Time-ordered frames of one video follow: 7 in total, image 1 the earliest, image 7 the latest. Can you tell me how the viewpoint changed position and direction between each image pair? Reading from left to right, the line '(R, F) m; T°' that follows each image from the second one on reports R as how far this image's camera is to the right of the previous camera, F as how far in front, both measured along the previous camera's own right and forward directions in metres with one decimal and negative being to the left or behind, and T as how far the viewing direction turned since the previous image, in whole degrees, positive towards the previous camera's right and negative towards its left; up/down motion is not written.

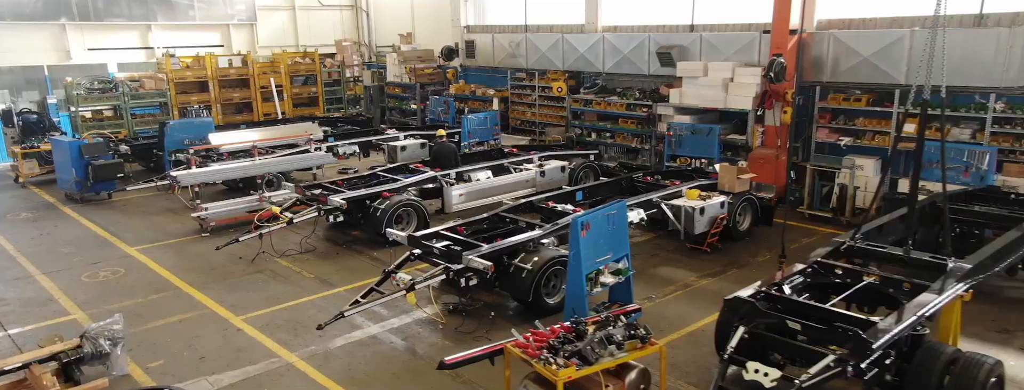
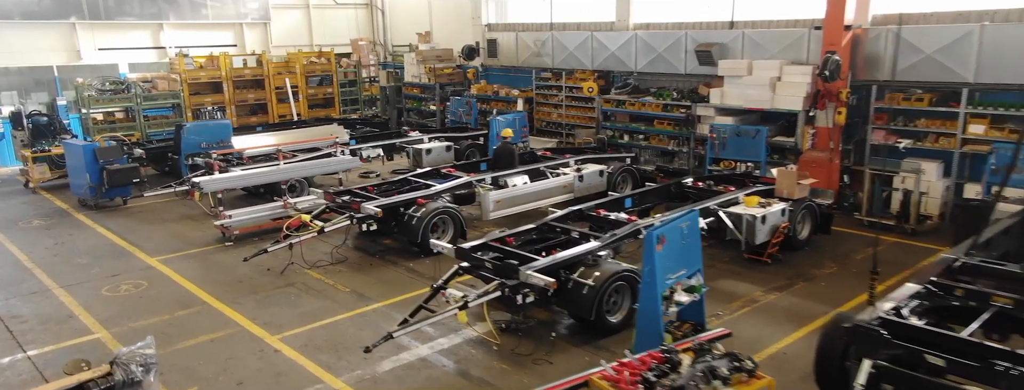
(-0.5, +0.5) m; 0°
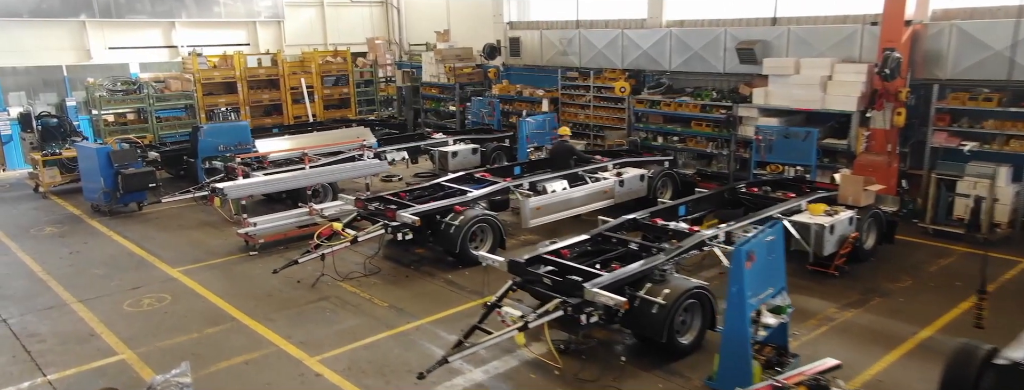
(-0.5, +0.5) m; 0°
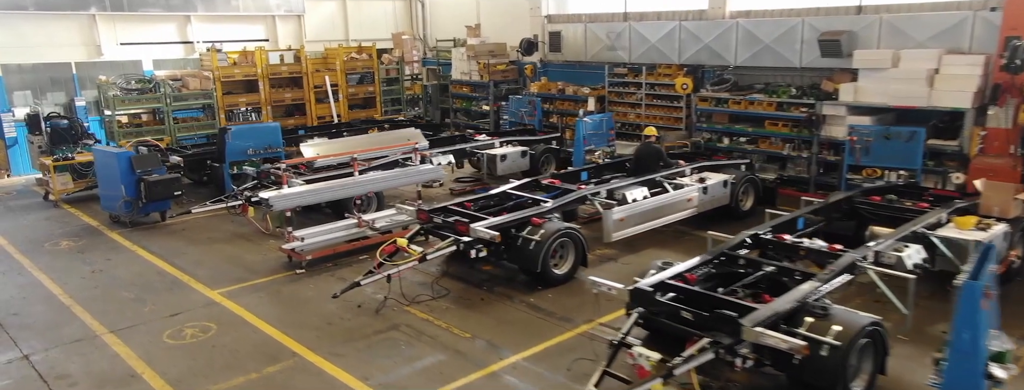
(-0.9, +0.9) m; 0°
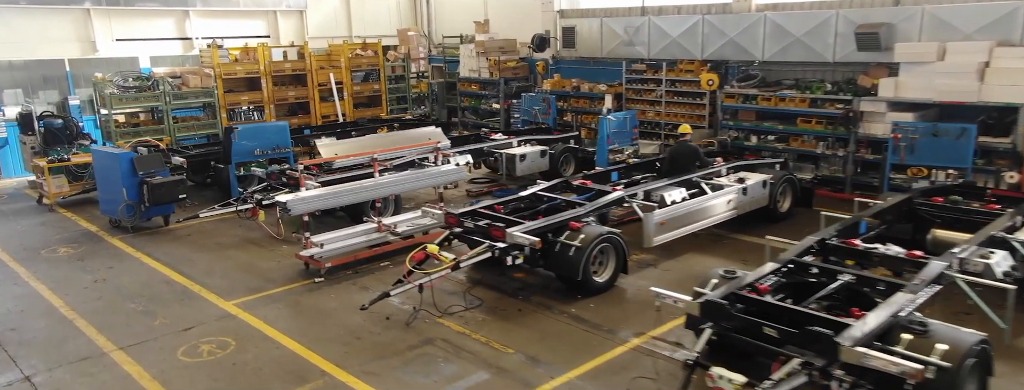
(-0.4, +0.5) m; +1°
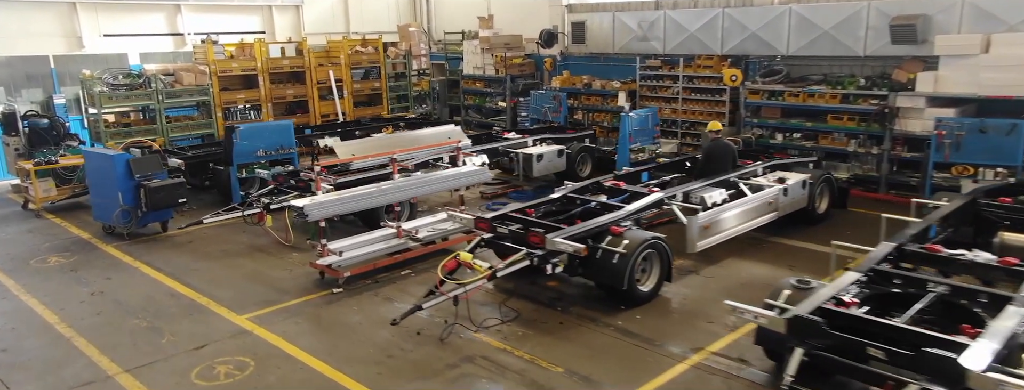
(-0.5, +0.5) m; +1°
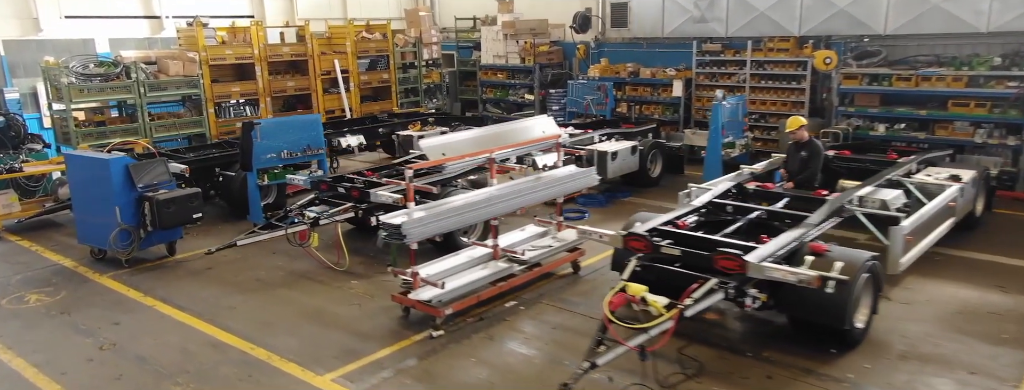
(-1.5, +1.6) m; +4°
